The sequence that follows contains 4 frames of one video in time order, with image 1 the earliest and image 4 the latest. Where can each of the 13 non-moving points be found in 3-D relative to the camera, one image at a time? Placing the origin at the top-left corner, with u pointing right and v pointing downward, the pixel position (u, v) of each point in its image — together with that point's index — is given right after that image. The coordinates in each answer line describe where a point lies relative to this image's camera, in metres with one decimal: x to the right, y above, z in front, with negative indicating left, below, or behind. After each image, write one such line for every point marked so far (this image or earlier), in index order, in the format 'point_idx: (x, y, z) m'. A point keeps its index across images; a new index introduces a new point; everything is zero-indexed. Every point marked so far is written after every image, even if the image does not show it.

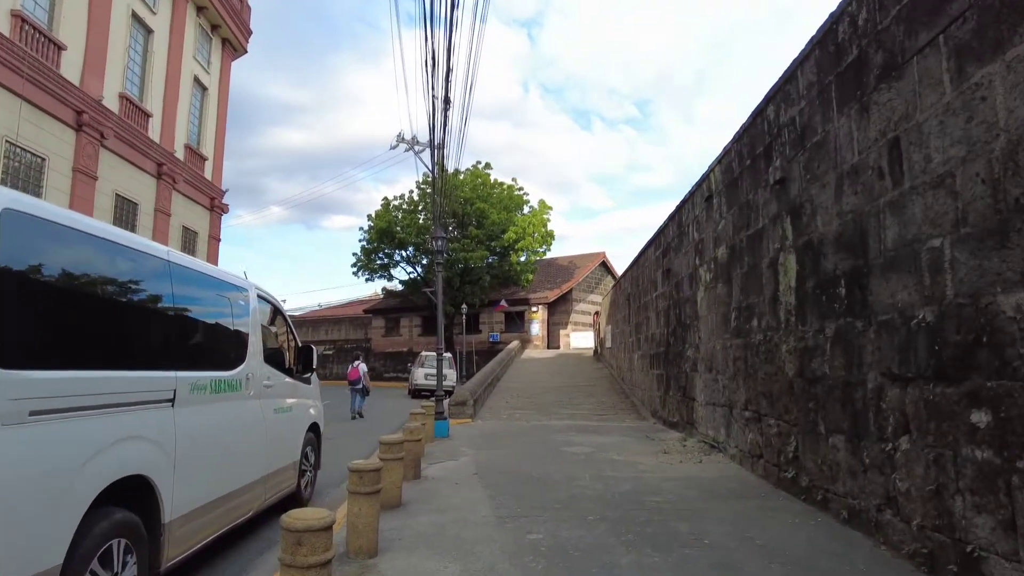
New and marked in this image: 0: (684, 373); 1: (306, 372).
0: (+3.1, -1.5, +11.8) m
1: (-2.0, -0.8, +6.3) m
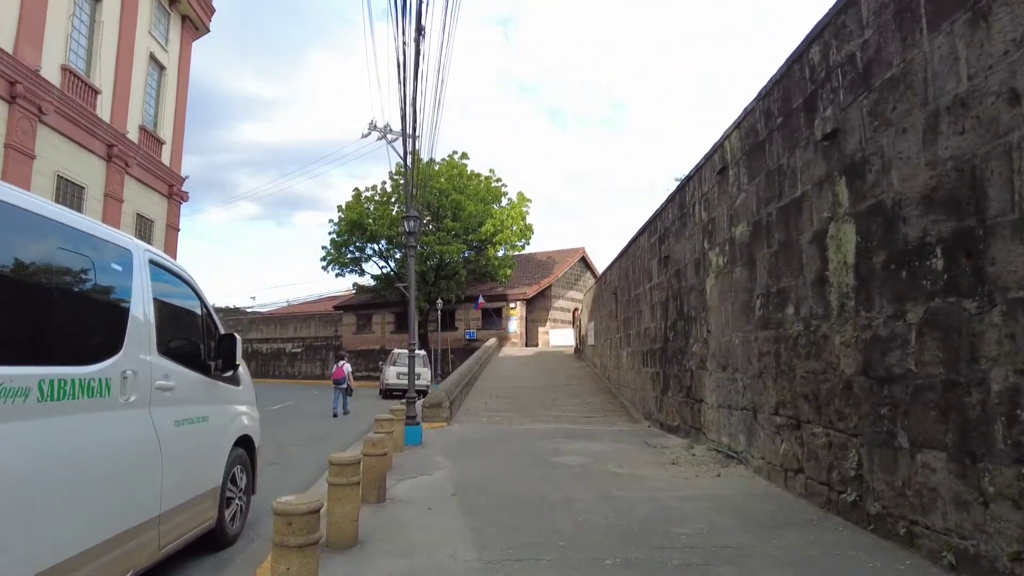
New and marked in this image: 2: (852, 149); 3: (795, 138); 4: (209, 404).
0: (+2.8, -1.3, +10.5) m
1: (-2.0, -0.6, +4.8) m
2: (+2.8, +1.1, +5.4) m
3: (+2.8, +1.5, +6.6) m
4: (-2.0, -0.8, +4.4) m
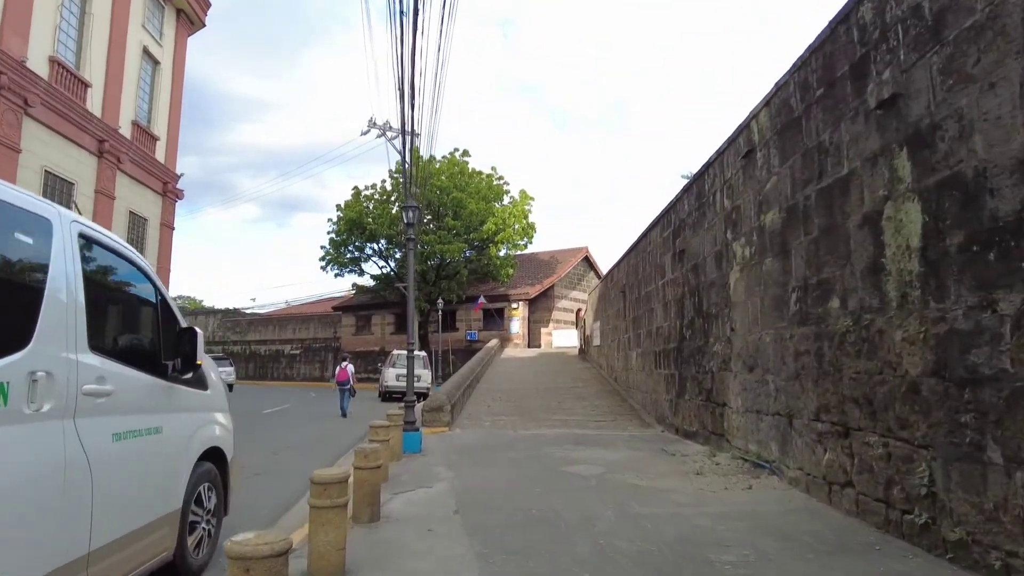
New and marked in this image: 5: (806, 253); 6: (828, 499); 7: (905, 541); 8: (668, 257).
0: (+2.9, -1.3, +9.7) m
1: (-2.0, -0.5, +4.0) m
2: (+2.9, +1.2, +4.7) m
3: (+2.9, +1.6, +5.9) m
4: (-1.9, -0.7, +3.7) m
5: (+2.9, +0.3, +6.6) m
6: (+2.8, -1.9, +5.9) m
7: (+2.8, -1.8, +4.6) m
8: (+3.0, +0.6, +12.6) m
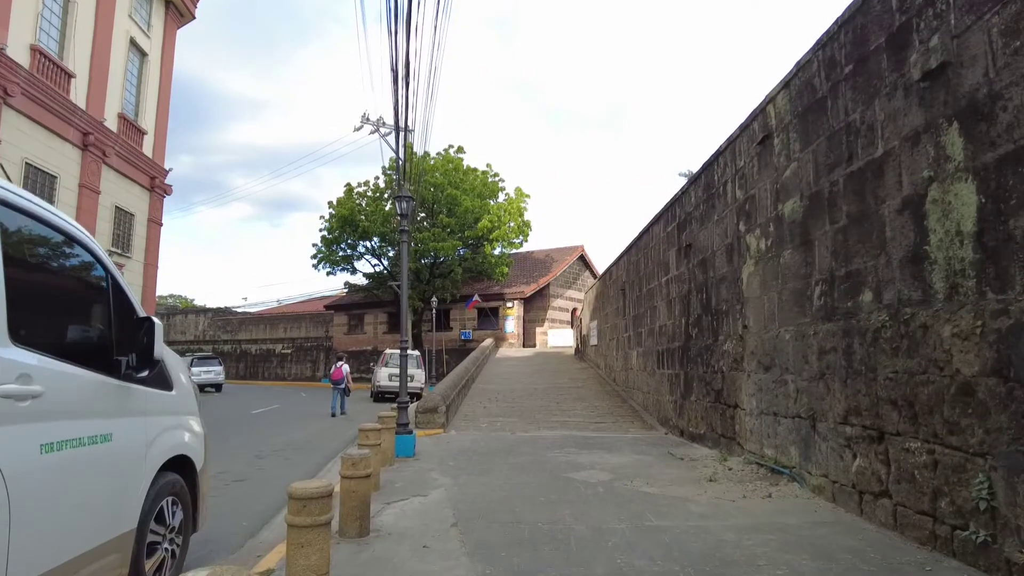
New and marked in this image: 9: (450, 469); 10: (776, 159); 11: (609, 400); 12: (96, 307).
0: (+2.9, -1.2, +9.3) m
1: (-1.9, -0.4, +3.5) m
2: (+2.9, +1.3, +4.2) m
3: (+2.9, +1.6, +5.4) m
4: (-1.9, -0.6, +3.2) m
5: (+2.9, +0.4, +6.1) m
6: (+2.8, -1.8, +5.4) m
7: (+2.8, -1.7, +4.1) m
8: (+2.9, +0.6, +12.1) m
9: (-0.8, -2.2, +8.0) m
10: (+3.0, +1.4, +7.5) m
11: (+2.4, -2.8, +16.2) m
12: (-2.0, -0.1, +3.2) m
